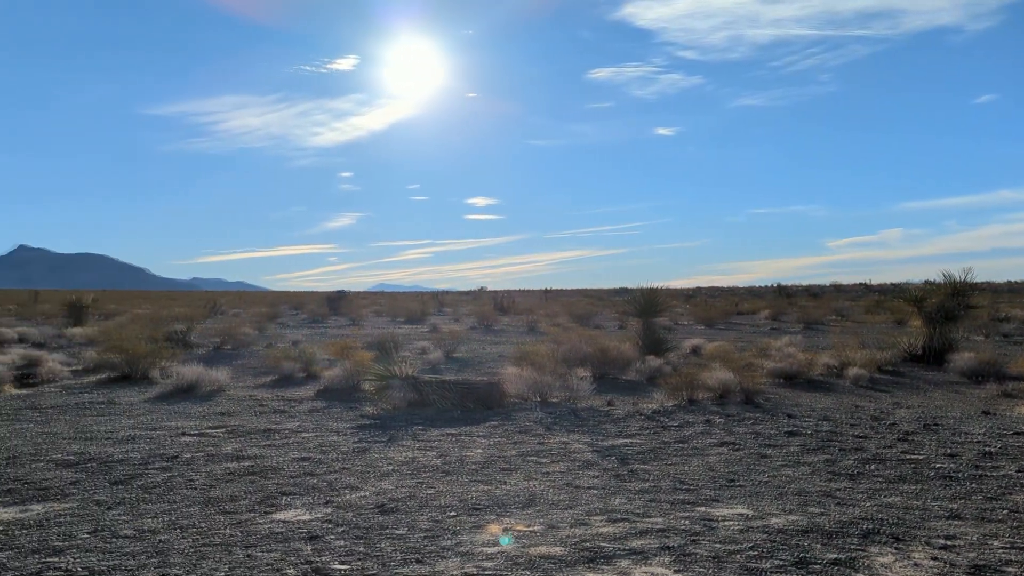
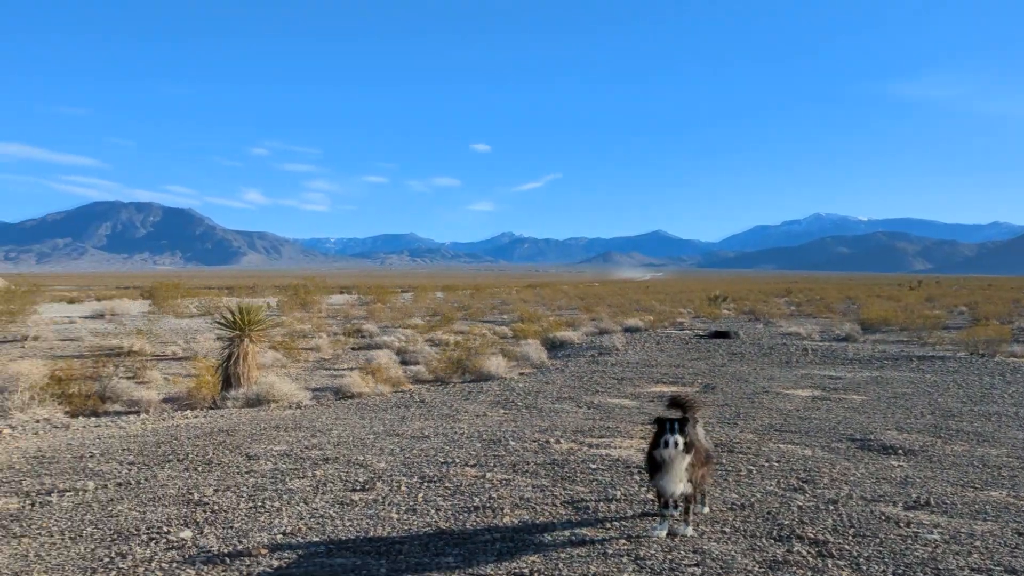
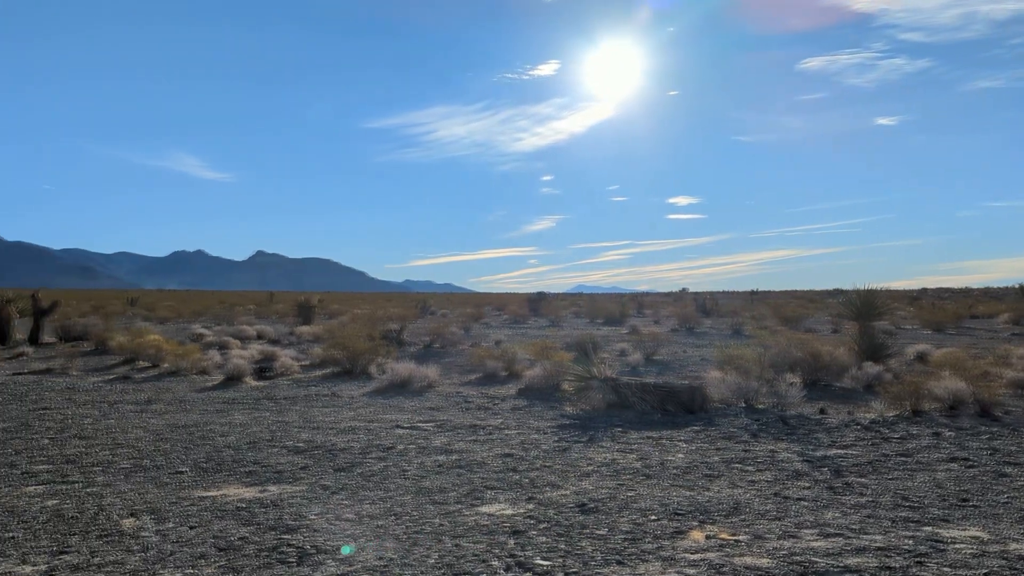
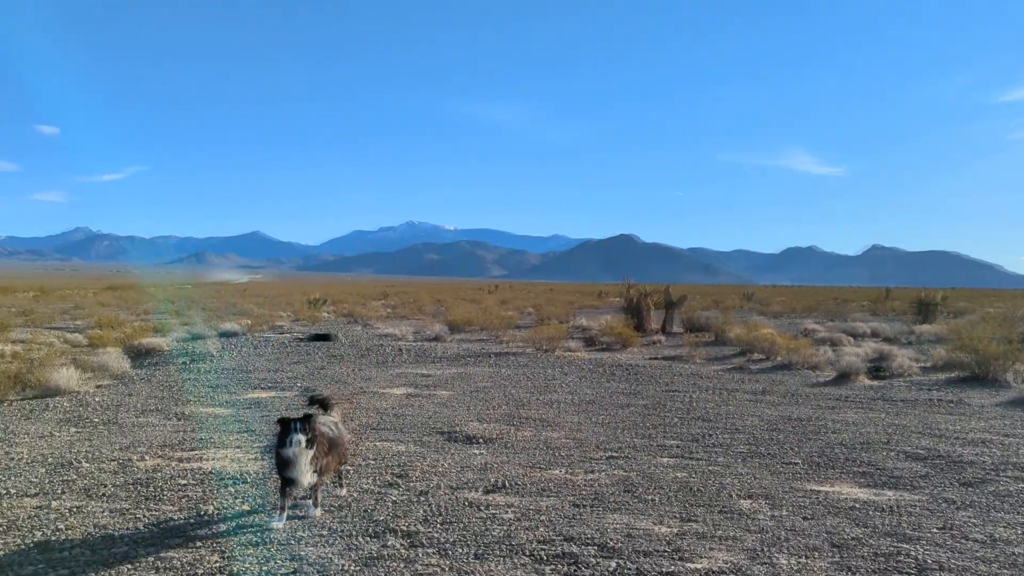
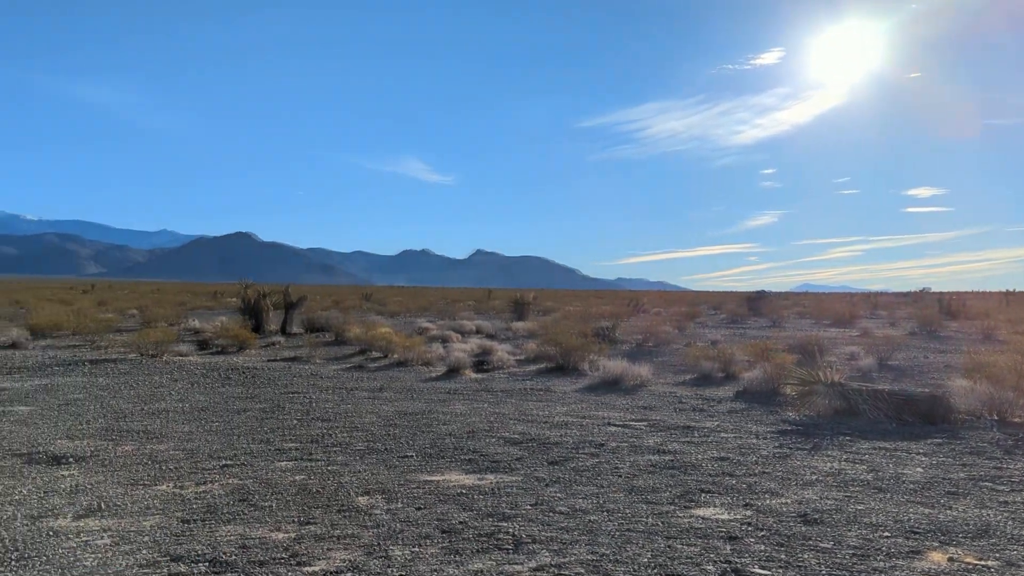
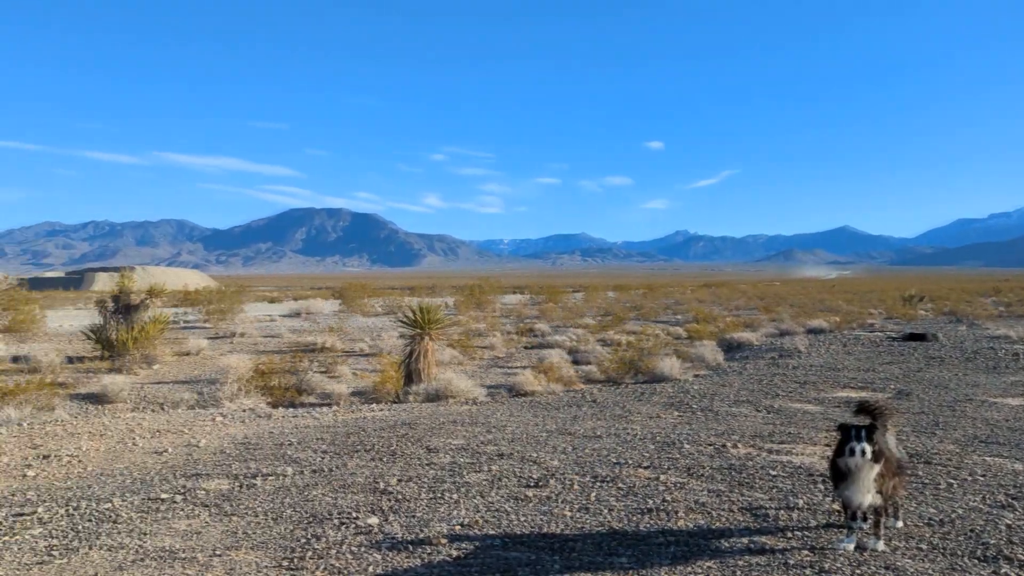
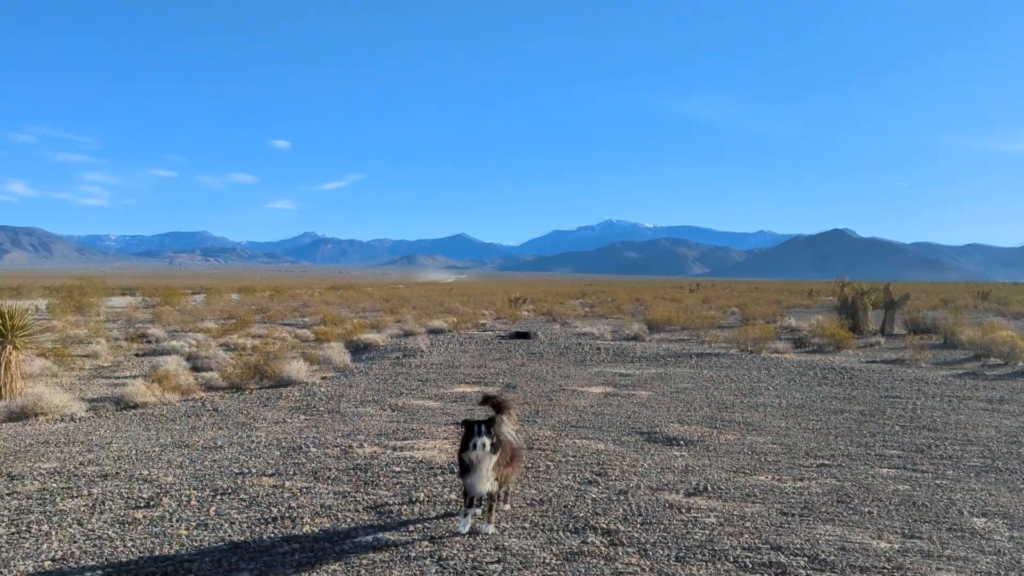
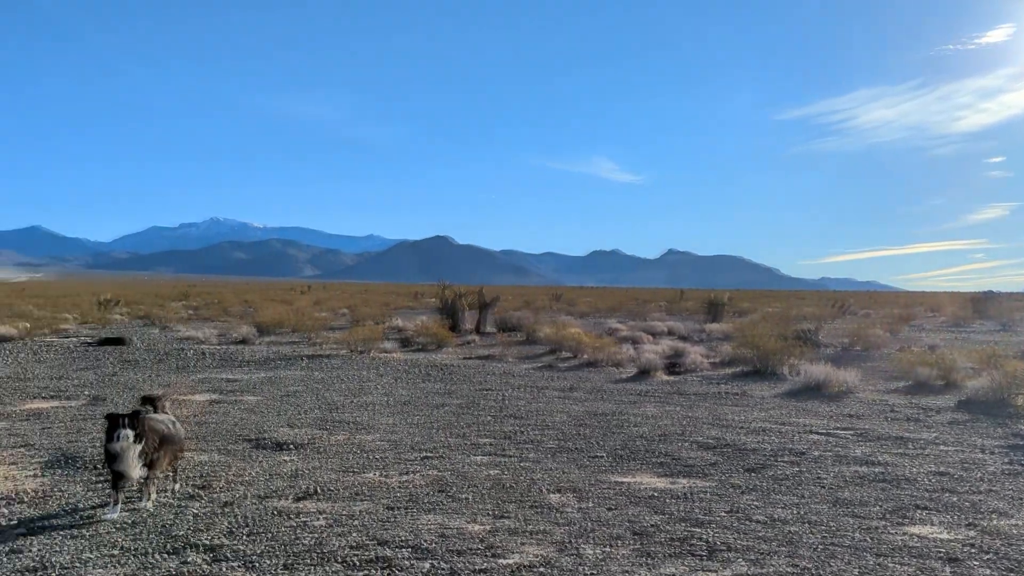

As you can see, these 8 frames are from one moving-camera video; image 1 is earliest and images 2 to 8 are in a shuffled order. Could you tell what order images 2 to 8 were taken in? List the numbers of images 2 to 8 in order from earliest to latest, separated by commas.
3, 5, 8, 4, 7, 2, 6
